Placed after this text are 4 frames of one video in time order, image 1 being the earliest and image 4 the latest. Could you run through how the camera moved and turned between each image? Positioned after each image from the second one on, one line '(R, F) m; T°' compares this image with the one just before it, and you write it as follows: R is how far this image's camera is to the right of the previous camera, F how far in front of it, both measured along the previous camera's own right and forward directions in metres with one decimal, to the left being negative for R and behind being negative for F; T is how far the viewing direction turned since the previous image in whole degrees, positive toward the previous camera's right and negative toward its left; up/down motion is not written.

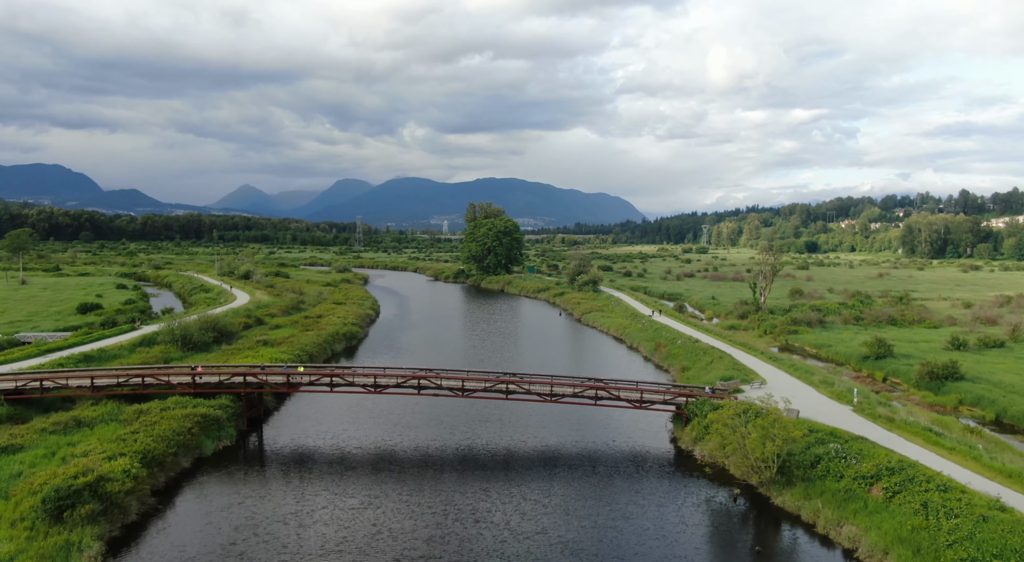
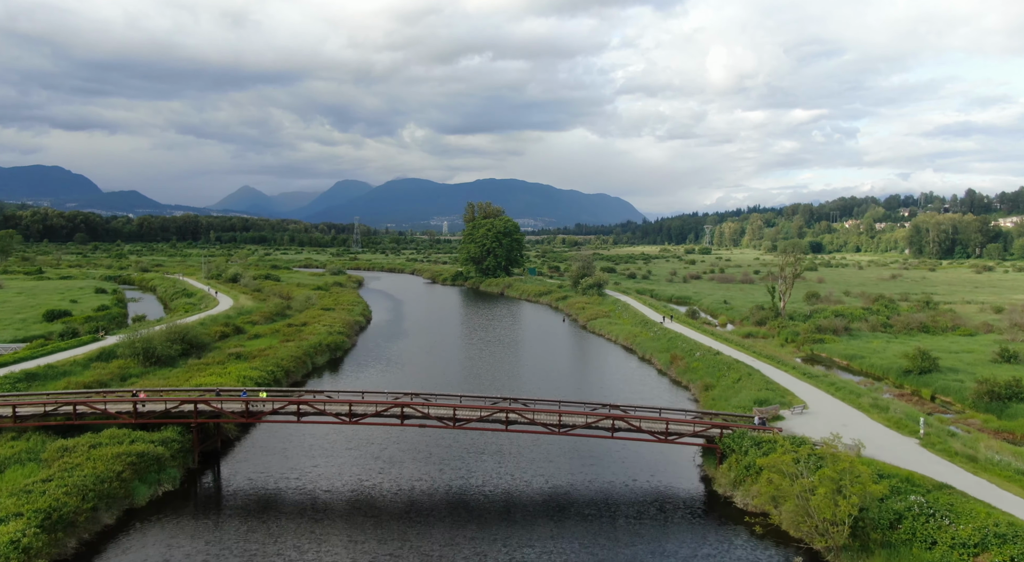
(0.0, +6.8) m; 0°
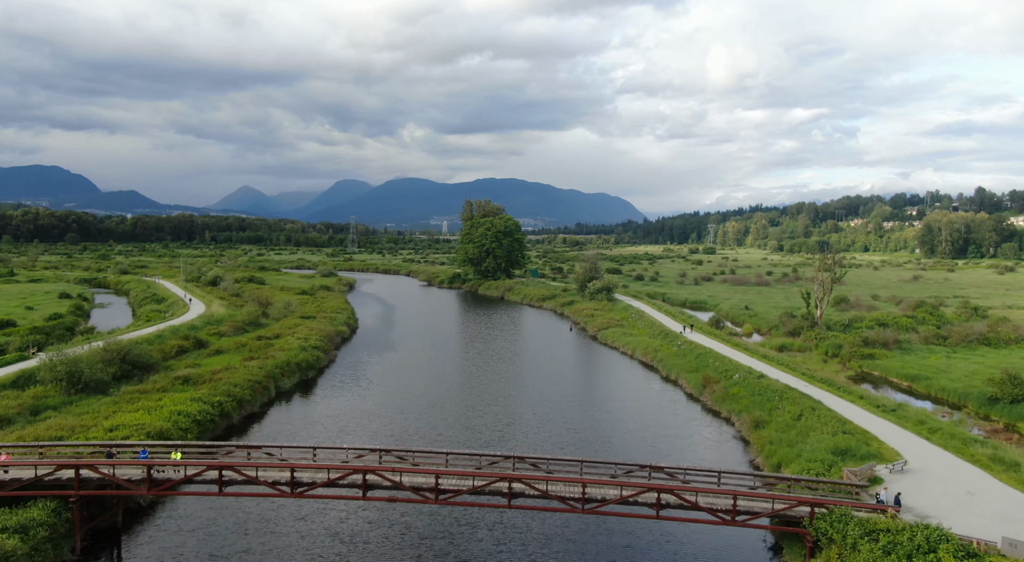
(-0.1, +10.2) m; 0°
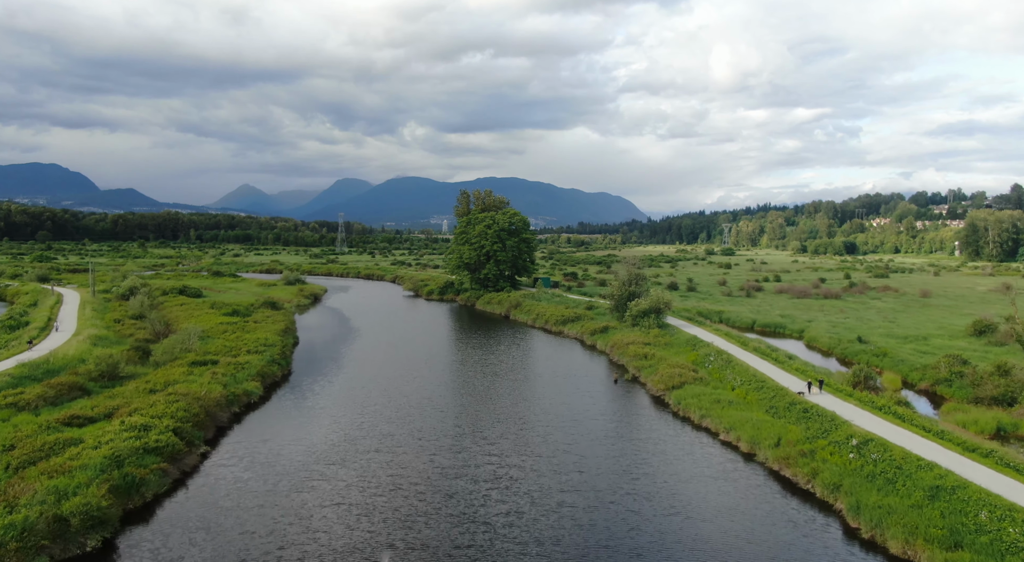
(-0.9, +32.4) m; 0°
